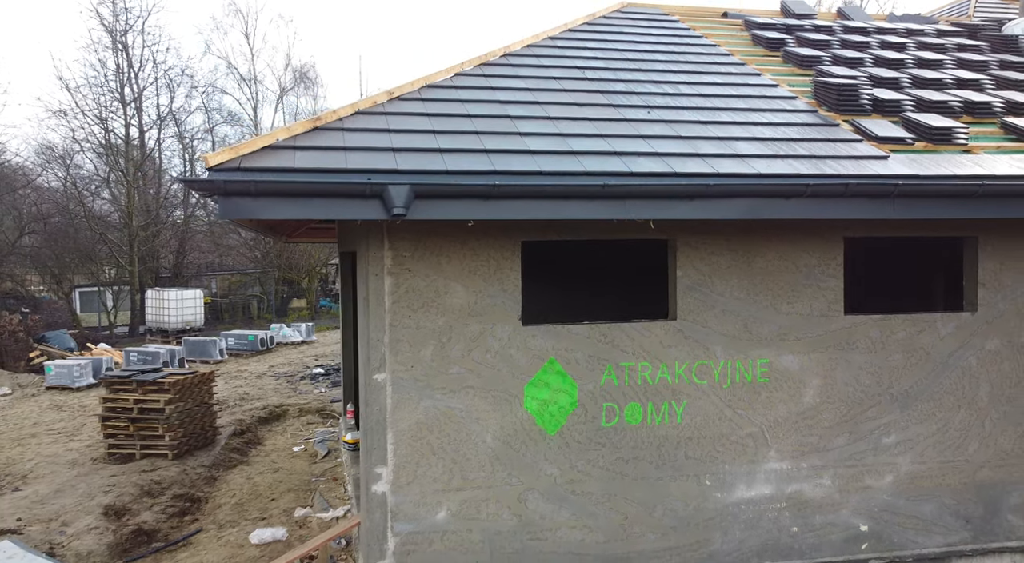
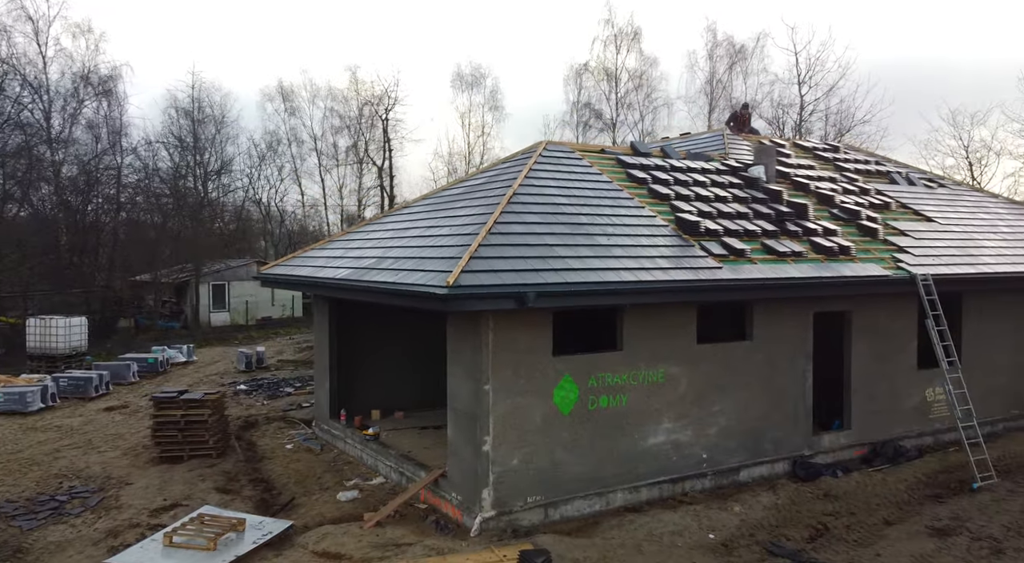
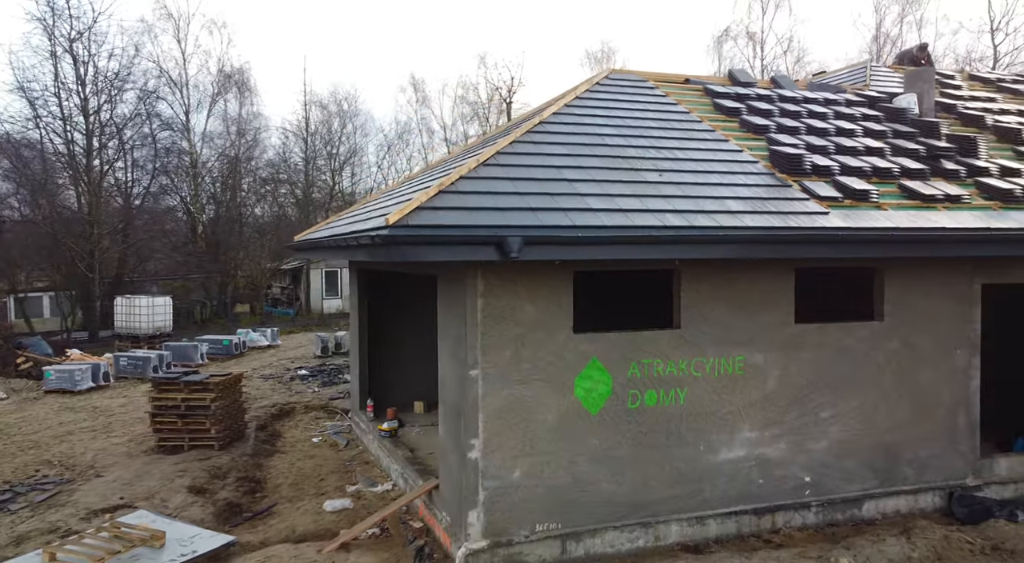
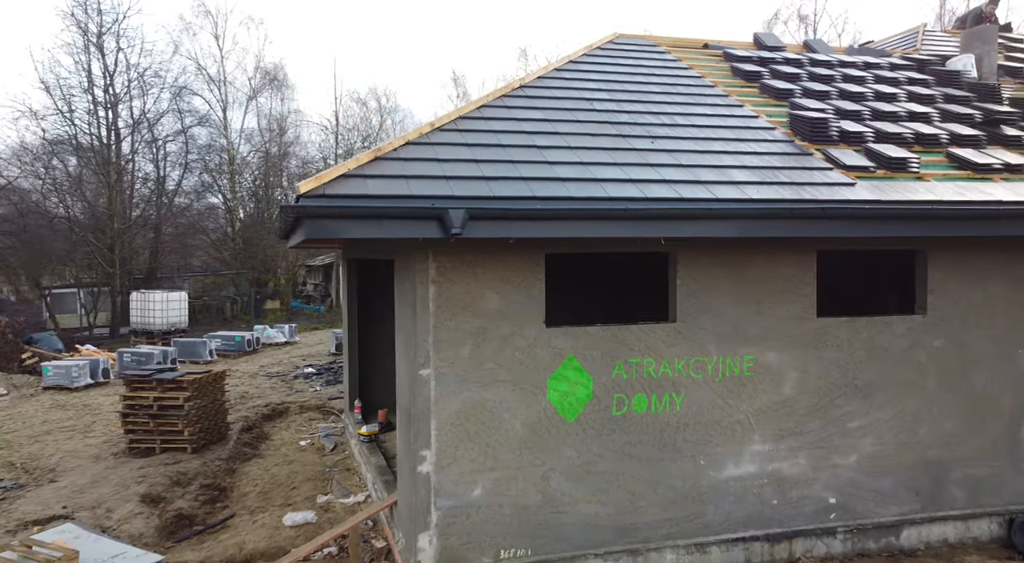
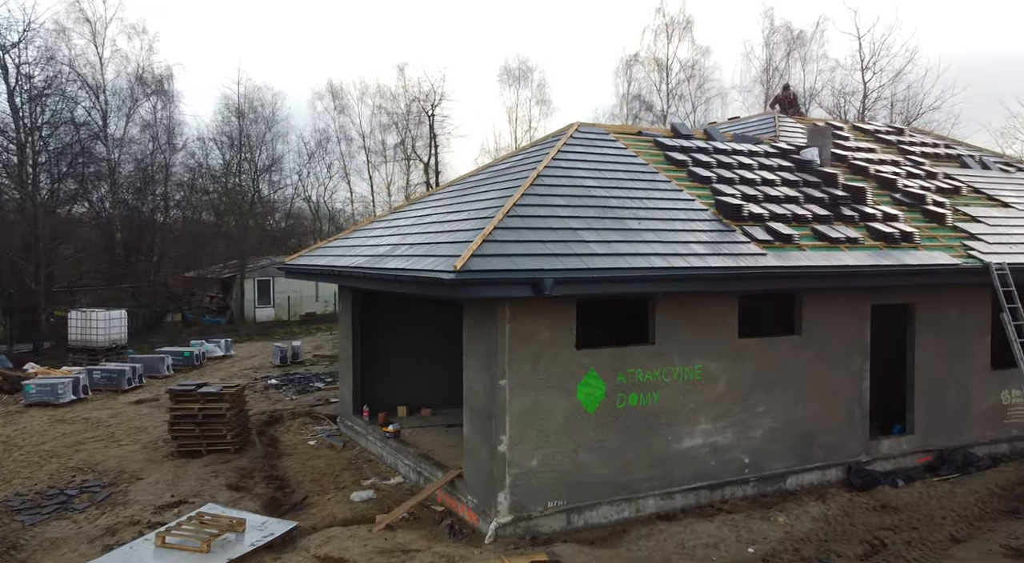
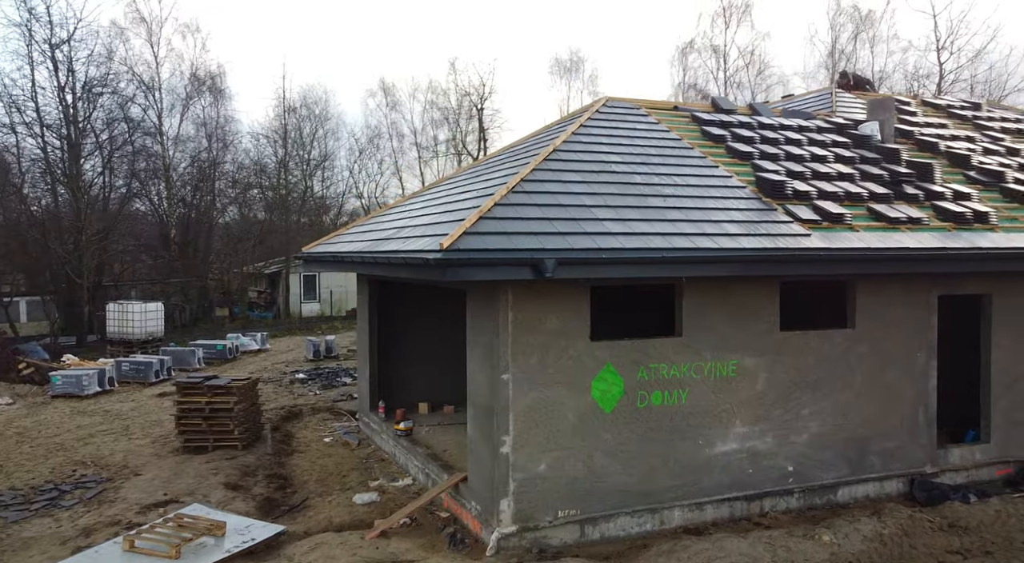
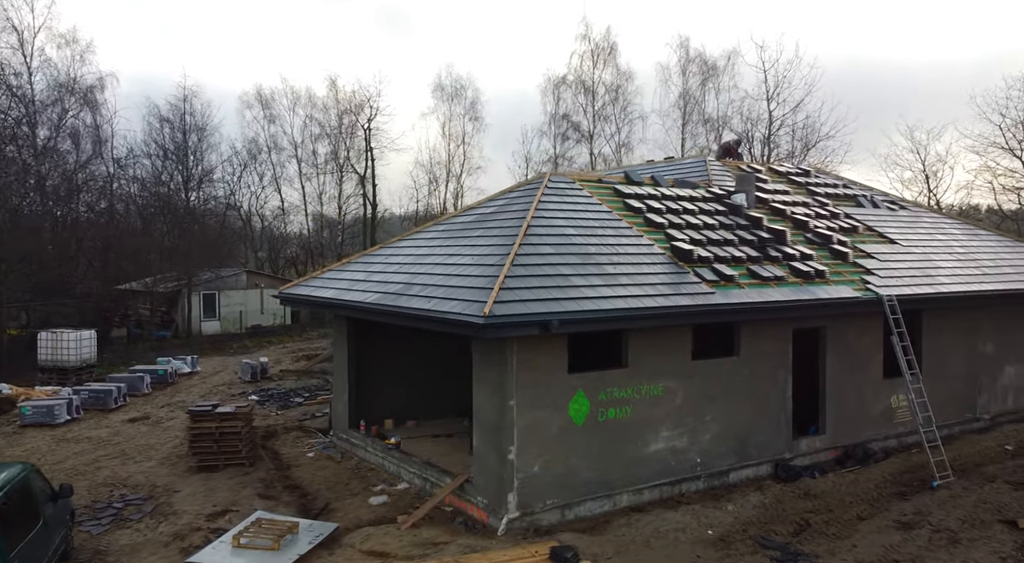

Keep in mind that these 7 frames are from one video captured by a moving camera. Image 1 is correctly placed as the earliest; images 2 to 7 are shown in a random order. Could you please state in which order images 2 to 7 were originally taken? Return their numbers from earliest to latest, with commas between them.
4, 3, 6, 5, 2, 7
